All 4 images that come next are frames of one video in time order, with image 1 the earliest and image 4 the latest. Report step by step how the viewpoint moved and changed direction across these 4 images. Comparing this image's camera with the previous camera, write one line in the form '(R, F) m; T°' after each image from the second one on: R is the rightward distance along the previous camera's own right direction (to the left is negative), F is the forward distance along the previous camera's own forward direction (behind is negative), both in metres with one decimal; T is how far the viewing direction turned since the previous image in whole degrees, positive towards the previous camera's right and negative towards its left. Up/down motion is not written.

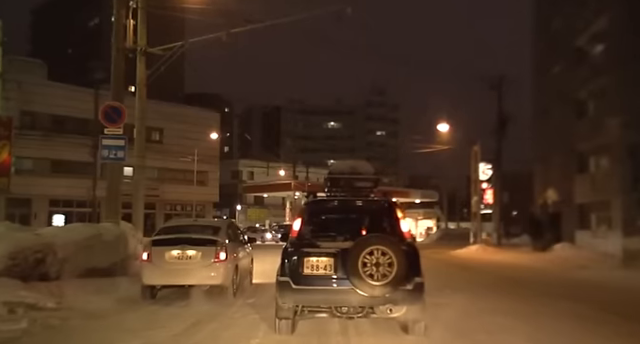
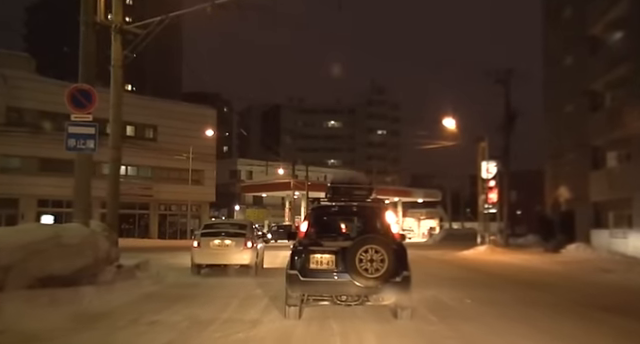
(0.0, +2.2) m; 0°
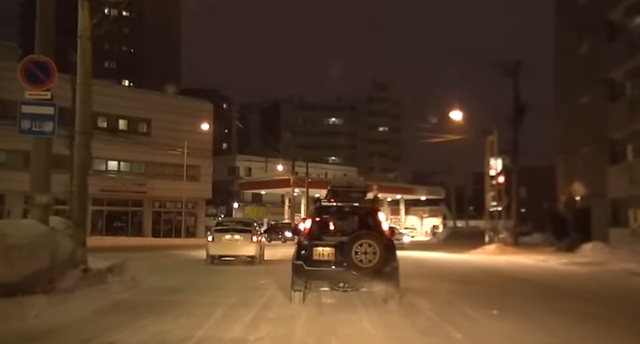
(0.0, +2.3) m; 0°
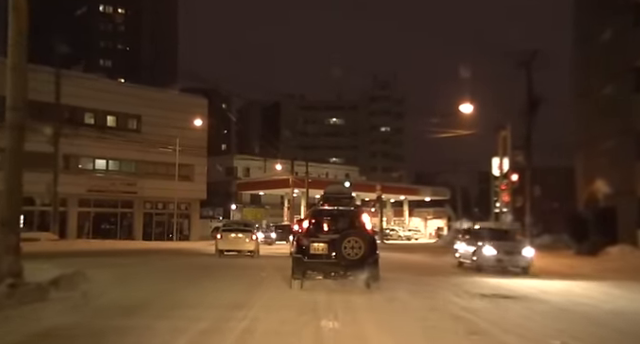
(+0.1, +3.1) m; 0°
